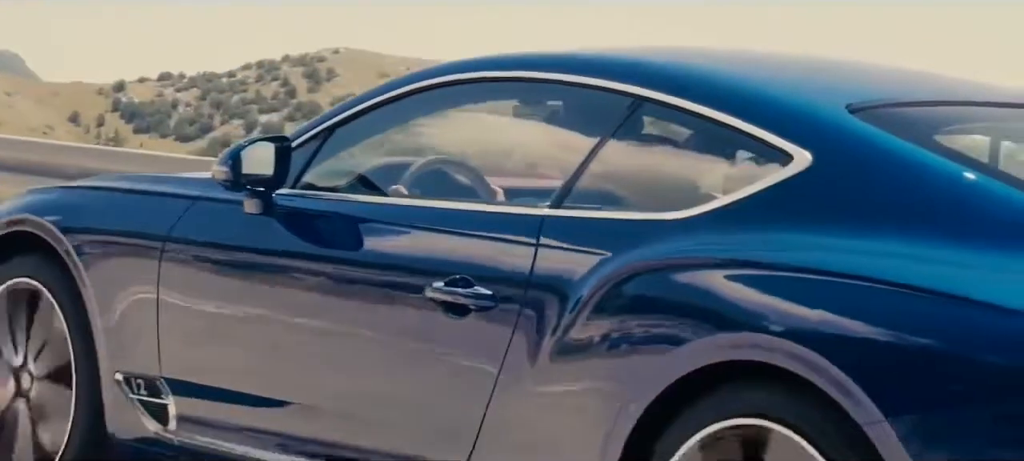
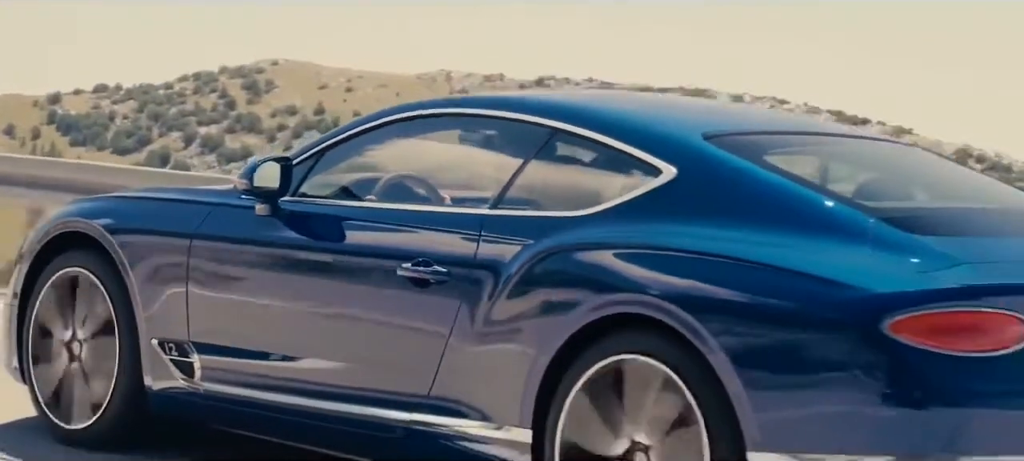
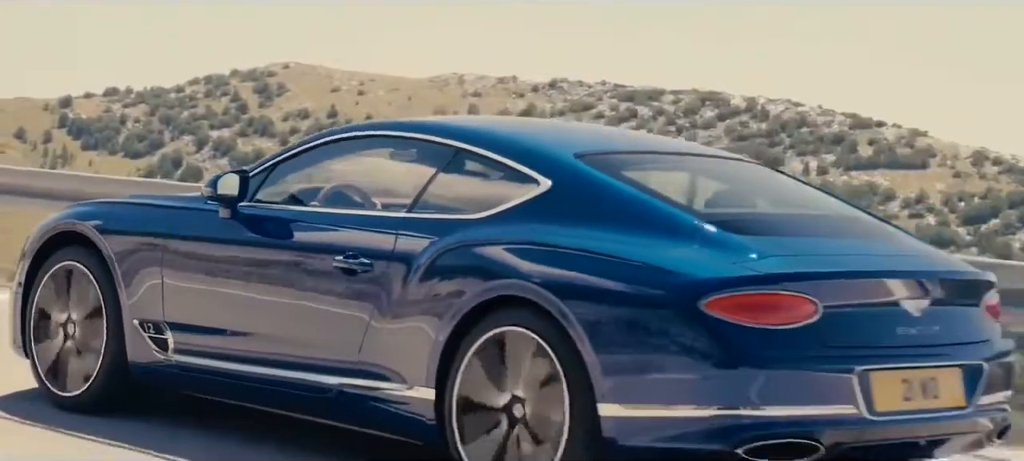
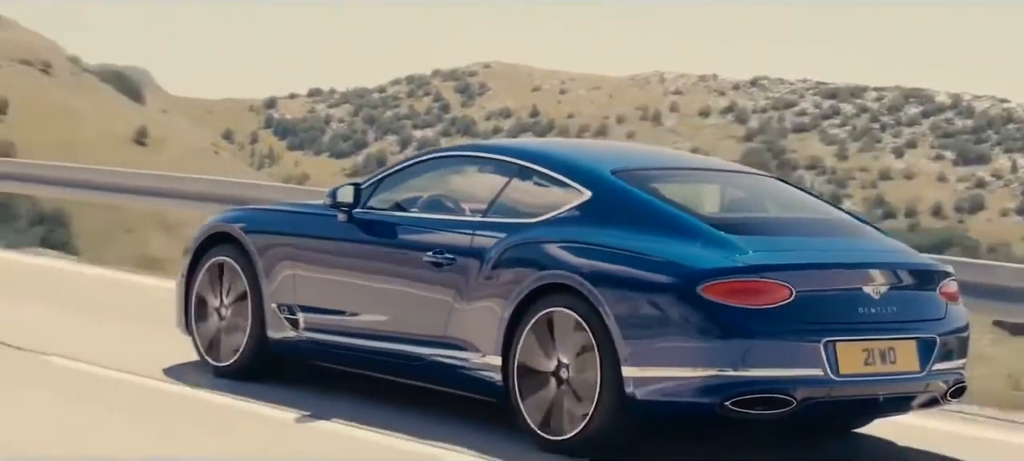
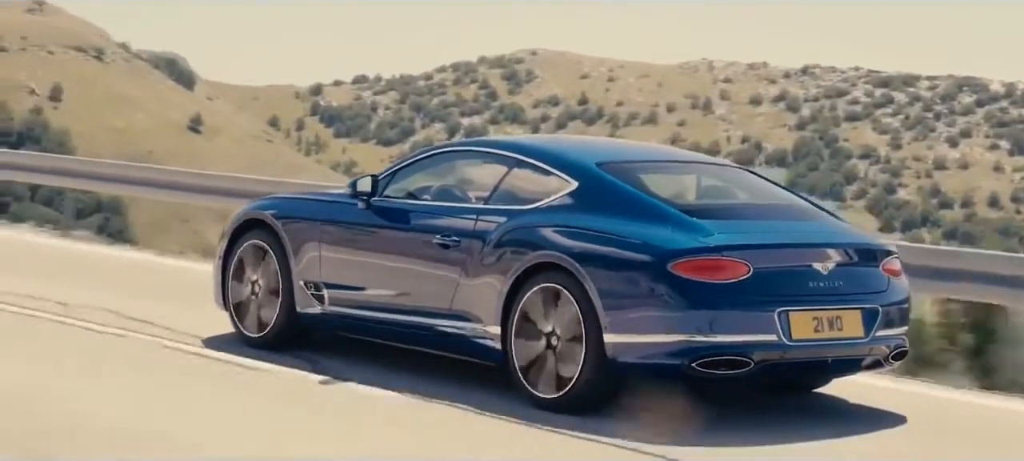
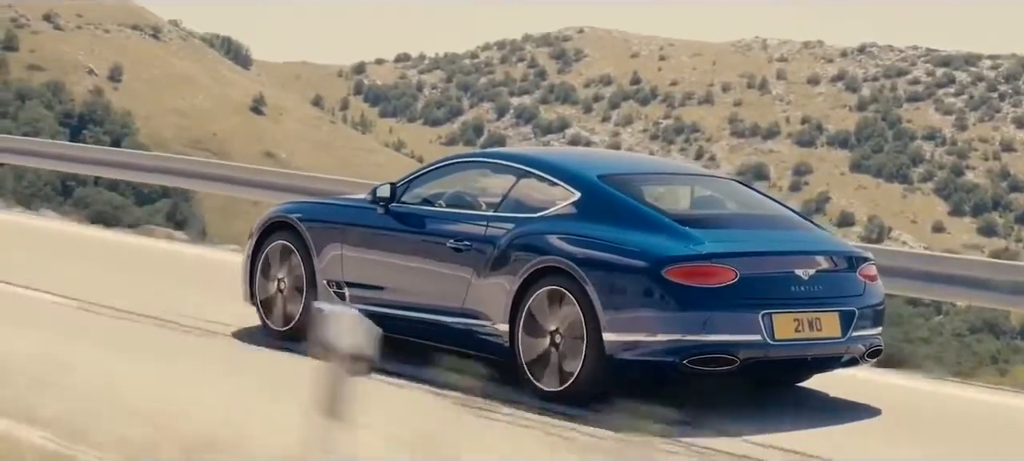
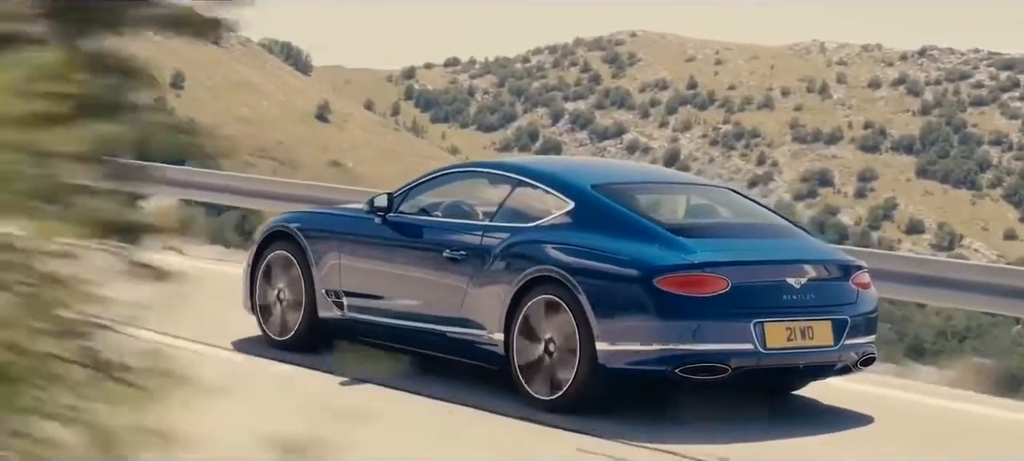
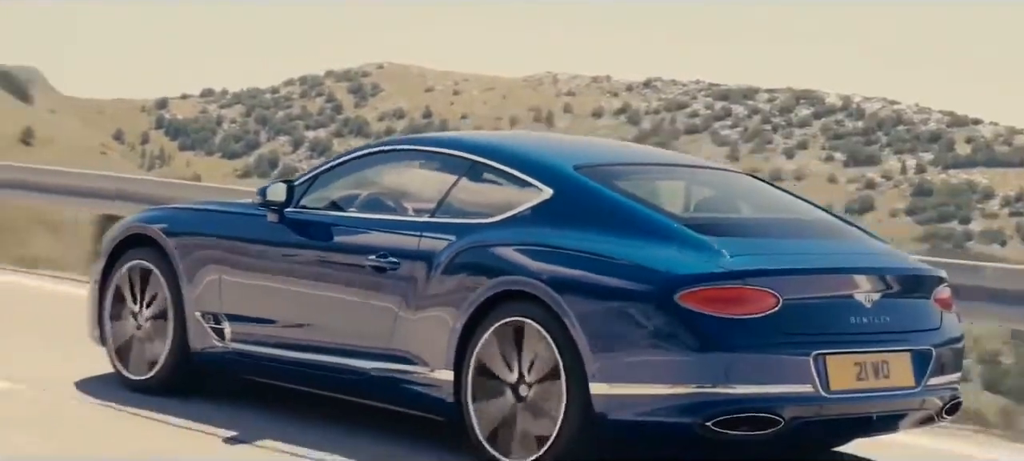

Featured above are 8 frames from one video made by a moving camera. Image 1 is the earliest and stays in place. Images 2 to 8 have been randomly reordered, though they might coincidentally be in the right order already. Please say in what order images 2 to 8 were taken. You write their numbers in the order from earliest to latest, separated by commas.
2, 3, 8, 4, 5, 6, 7
